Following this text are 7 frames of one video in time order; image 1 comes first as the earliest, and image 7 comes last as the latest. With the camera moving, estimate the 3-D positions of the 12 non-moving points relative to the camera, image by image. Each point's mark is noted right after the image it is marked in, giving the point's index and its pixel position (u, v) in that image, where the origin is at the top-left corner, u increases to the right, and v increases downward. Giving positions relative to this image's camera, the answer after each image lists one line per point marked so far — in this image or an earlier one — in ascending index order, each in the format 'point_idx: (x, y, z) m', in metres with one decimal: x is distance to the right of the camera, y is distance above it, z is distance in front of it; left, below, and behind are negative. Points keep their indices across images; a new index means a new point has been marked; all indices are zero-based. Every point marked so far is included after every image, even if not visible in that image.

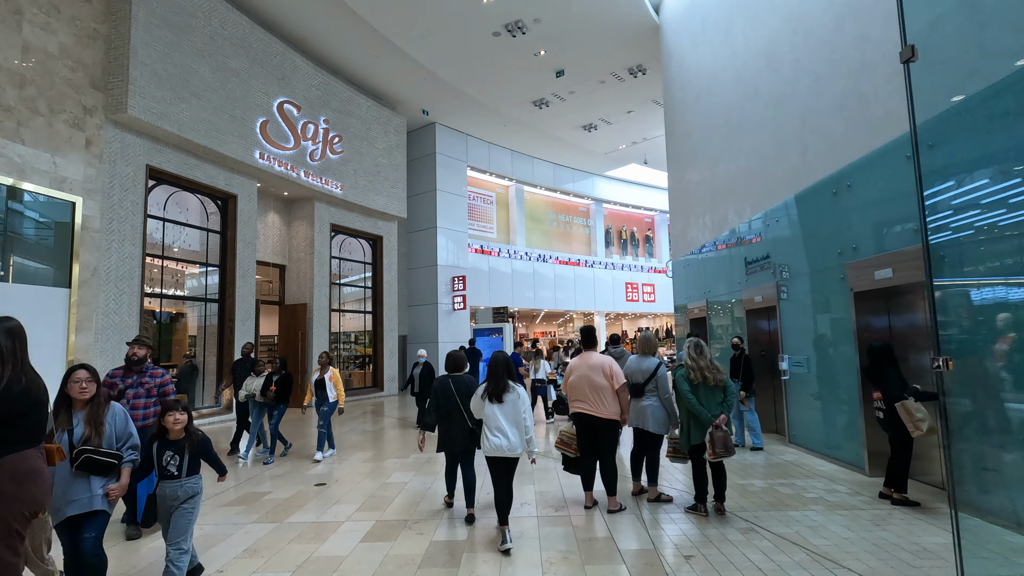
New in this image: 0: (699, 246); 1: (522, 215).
0: (+3.0, +0.7, +9.1) m
1: (+0.4, +2.4, +19.0) m
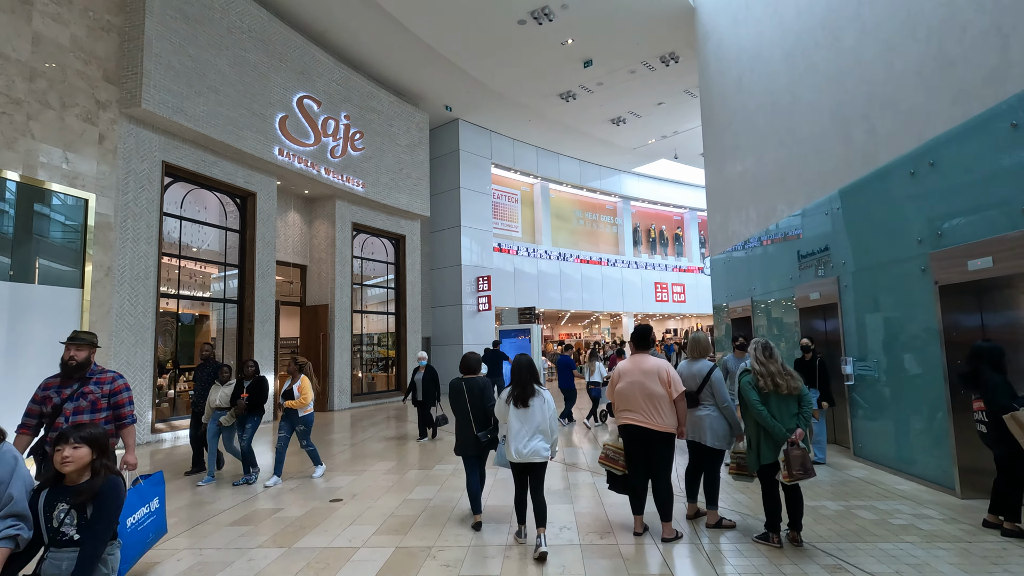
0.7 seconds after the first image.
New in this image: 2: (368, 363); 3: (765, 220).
0: (+3.4, +0.7, +8.5) m
1: (+1.2, +2.4, +18.5) m
2: (-3.2, -1.7, +12.7) m
3: (+3.3, +0.9, +7.5) m
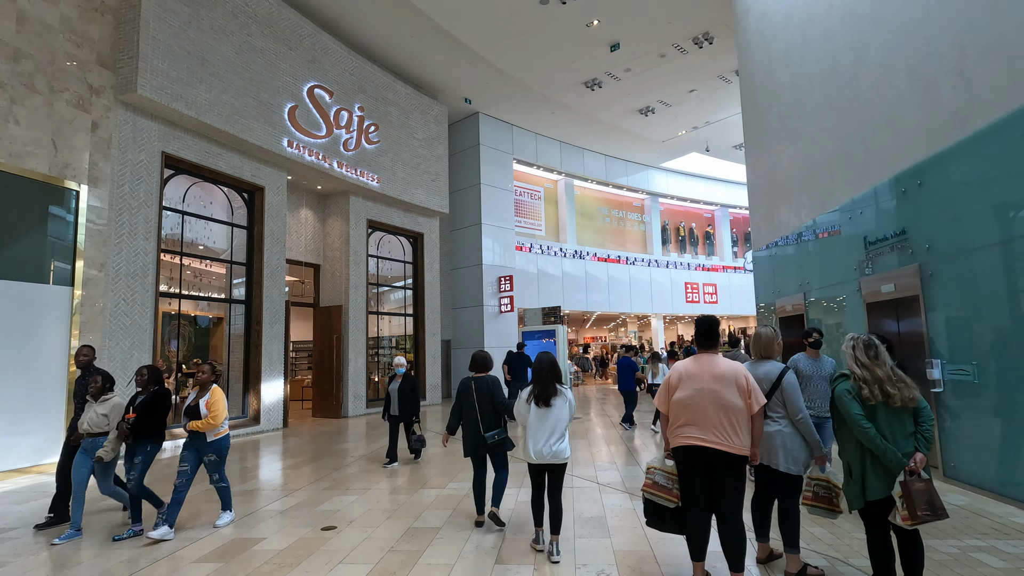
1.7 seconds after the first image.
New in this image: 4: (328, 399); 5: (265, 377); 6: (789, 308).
0: (+3.7, +0.8, +7.7) m
1: (+1.9, +2.4, +17.8) m
2: (-2.7, -1.7, +12.1) m
3: (+3.6, +1.0, +6.6) m
4: (-3.6, -2.1, +10.9) m
5: (-4.0, -1.5, +9.1) m
6: (+3.8, -0.3, +7.6) m
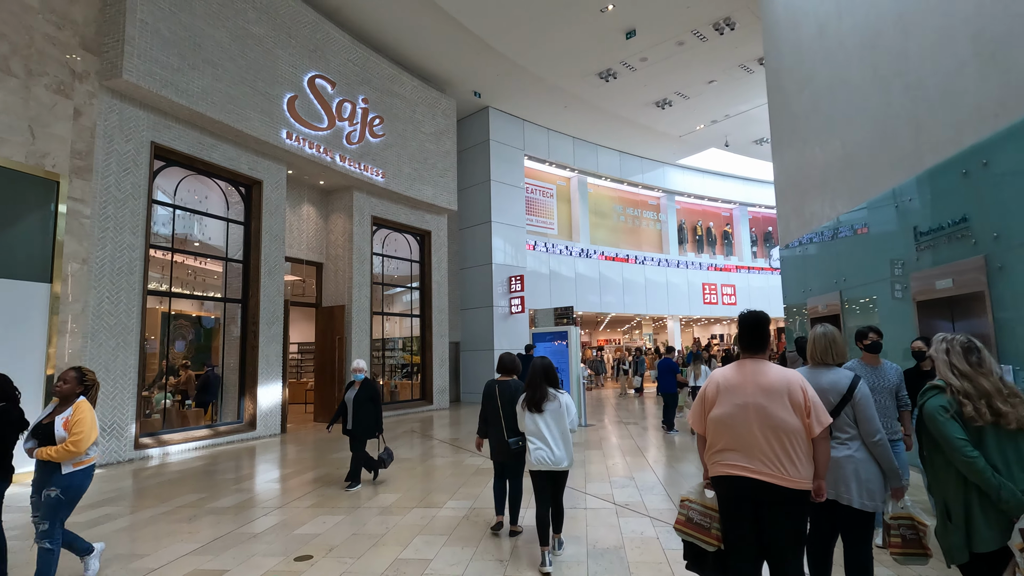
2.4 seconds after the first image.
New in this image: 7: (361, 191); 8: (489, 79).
0: (+3.9, +0.8, +7.1) m
1: (+2.3, +2.4, +17.2) m
2: (-2.5, -1.7, +11.7) m
3: (+3.7, +1.0, +6.0) m
4: (-3.4, -2.1, +10.4) m
5: (-3.9, -1.4, +8.7) m
6: (+3.9, -0.2, +7.0) m
7: (-2.9, +1.9, +11.0) m
8: (-0.5, +4.8, +12.9) m
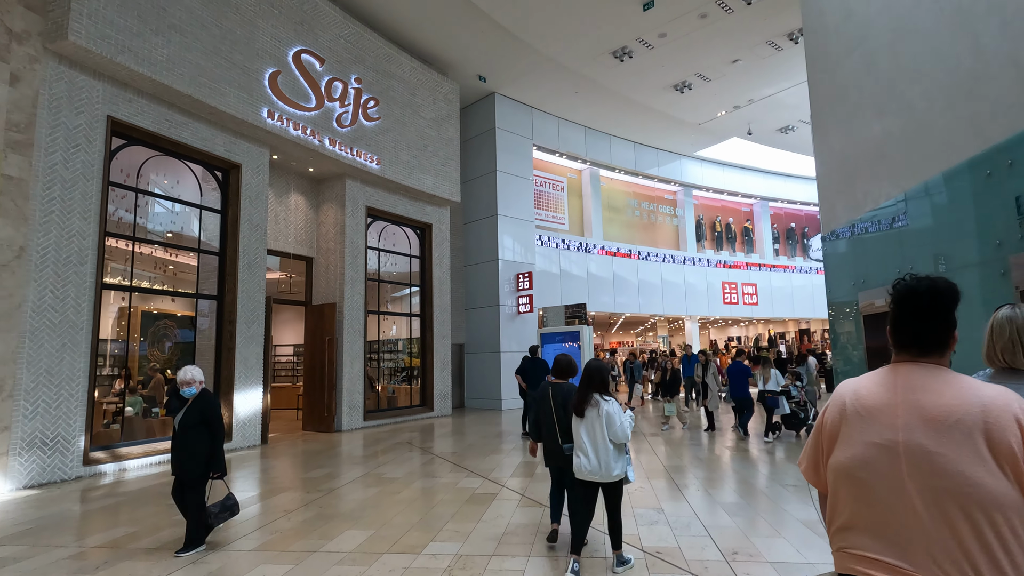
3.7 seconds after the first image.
0: (+3.9, +0.9, +6.0) m
1: (+2.5, +2.4, +16.3) m
2: (-2.4, -1.6, +10.8) m
3: (+3.7, +1.1, +5.0) m
4: (-3.3, -2.1, +9.5) m
5: (-3.8, -1.4, +7.8) m
6: (+3.9, -0.2, +6.0) m
7: (-2.8, +1.9, +10.1) m
8: (-0.4, +4.8, +12.0) m
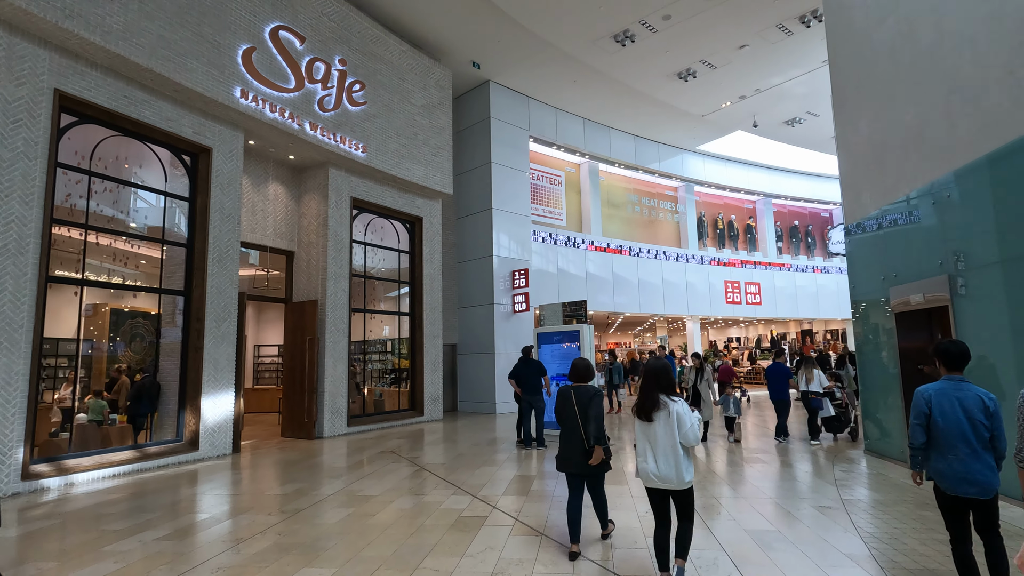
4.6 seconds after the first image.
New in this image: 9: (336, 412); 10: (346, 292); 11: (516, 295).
0: (+3.8, +0.9, +5.4) m
1: (+2.4, +2.5, +15.6) m
2: (-2.5, -1.6, +10.1) m
3: (+3.7, +1.1, +4.4) m
4: (-3.4, -2.0, +8.9) m
5: (-3.9, -1.3, +7.2) m
6: (+3.9, -0.1, +5.4) m
7: (-2.9, +2.0, +9.4) m
8: (-0.5, +4.9, +11.4) m
9: (-2.8, -2.0, +9.1) m
10: (-2.8, -0.1, +9.4) m
11: (+0.1, -0.1, +12.5) m
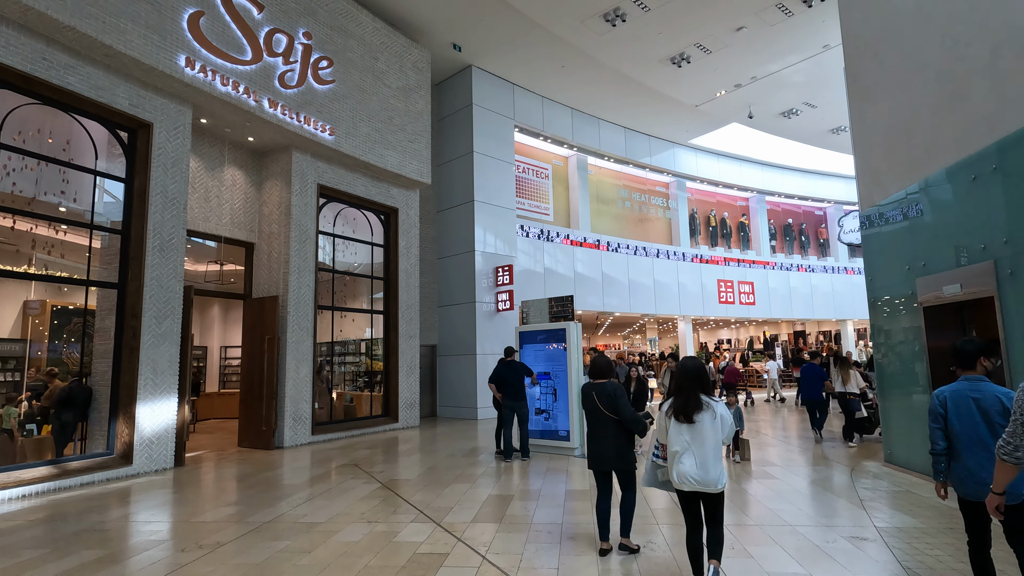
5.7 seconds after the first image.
0: (+3.6, +1.0, +4.8) m
1: (+2.0, +2.5, +14.9) m
2: (-2.8, -1.5, +9.3) m
3: (+3.5, +1.2, +3.7) m
4: (-3.6, -1.9, +8.1) m
5: (-4.1, -1.2, +6.3) m
6: (+3.6, 0.0, +4.7) m
7: (-3.2, +2.1, +8.6) m
8: (-0.8, +4.9, +10.6) m
9: (-3.1, -1.9, +8.3) m
10: (-3.1, 0.0, +8.6) m
11: (-0.3, -0.1, +11.8) m
